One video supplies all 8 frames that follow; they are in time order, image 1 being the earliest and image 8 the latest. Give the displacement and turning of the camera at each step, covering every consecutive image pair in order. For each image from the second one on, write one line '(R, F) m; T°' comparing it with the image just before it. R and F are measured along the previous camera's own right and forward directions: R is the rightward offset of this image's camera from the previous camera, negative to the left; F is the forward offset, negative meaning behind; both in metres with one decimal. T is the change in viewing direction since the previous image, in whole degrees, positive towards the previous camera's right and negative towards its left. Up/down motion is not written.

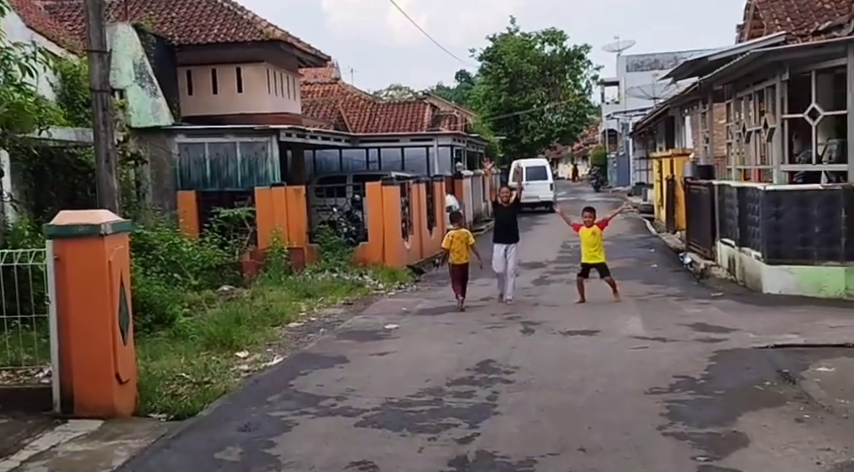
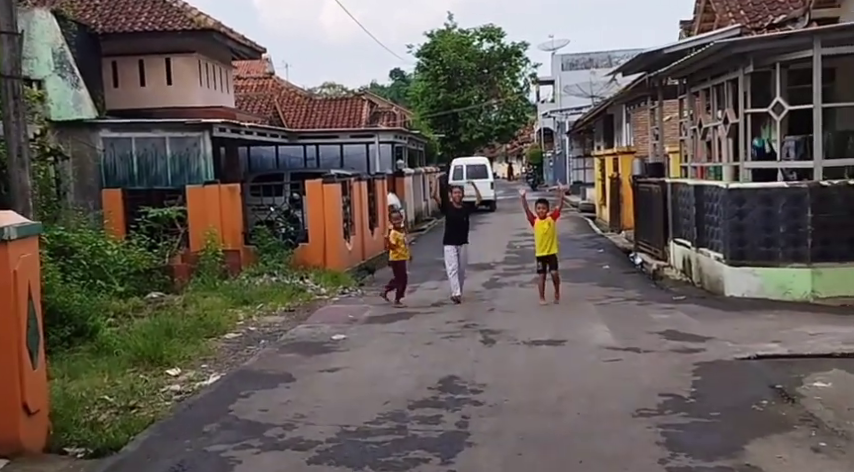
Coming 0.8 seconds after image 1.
(-0.2, +1.0) m; +4°
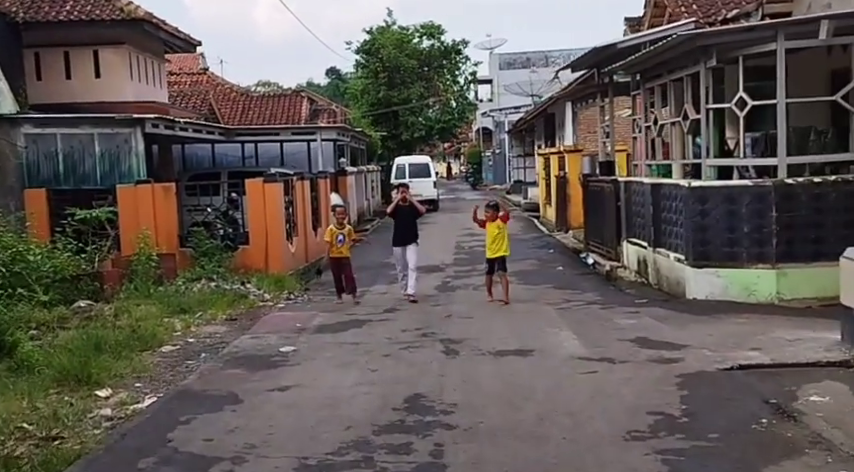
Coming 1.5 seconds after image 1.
(-0.2, +0.8) m; +3°
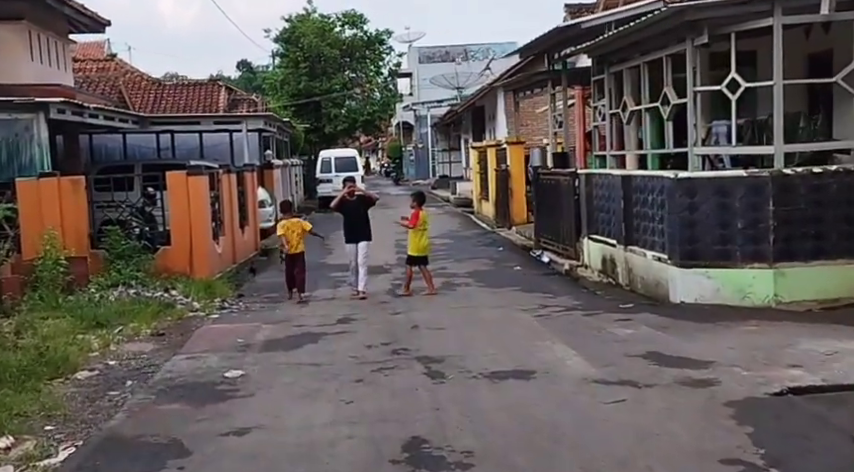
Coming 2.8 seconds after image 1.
(-0.5, +1.7) m; +5°
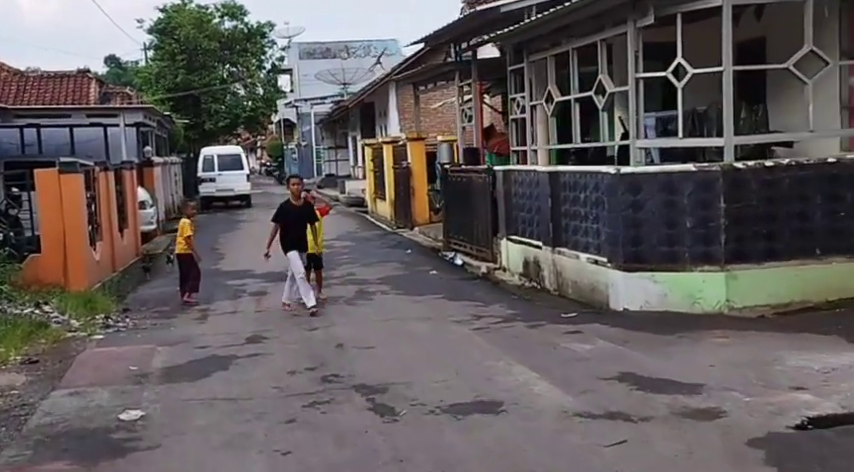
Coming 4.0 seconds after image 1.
(-0.4, +1.4) m; +7°
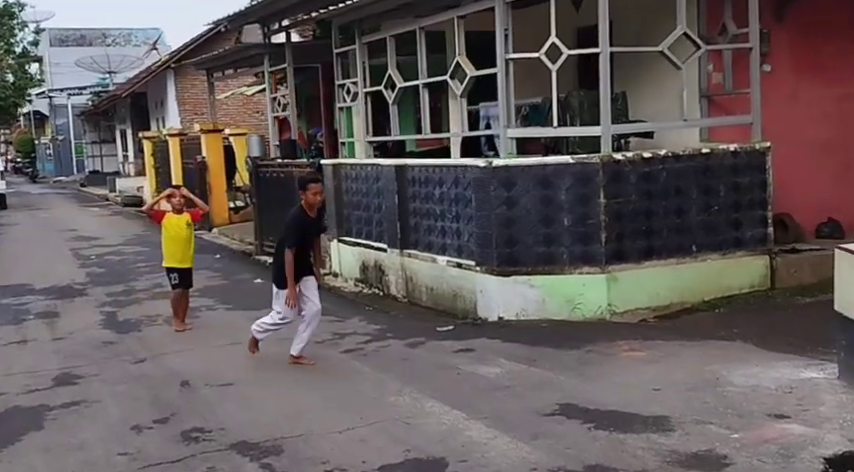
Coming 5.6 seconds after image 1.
(-0.8, +1.8) m; +13°
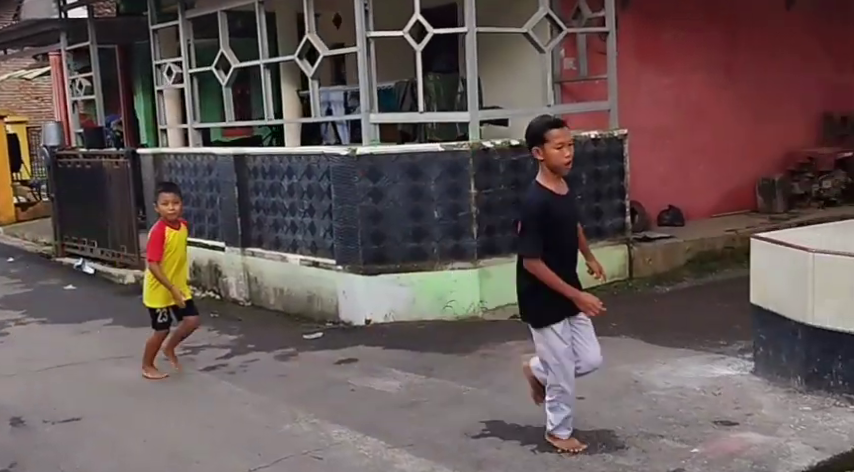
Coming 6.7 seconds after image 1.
(-0.6, +1.0) m; +12°
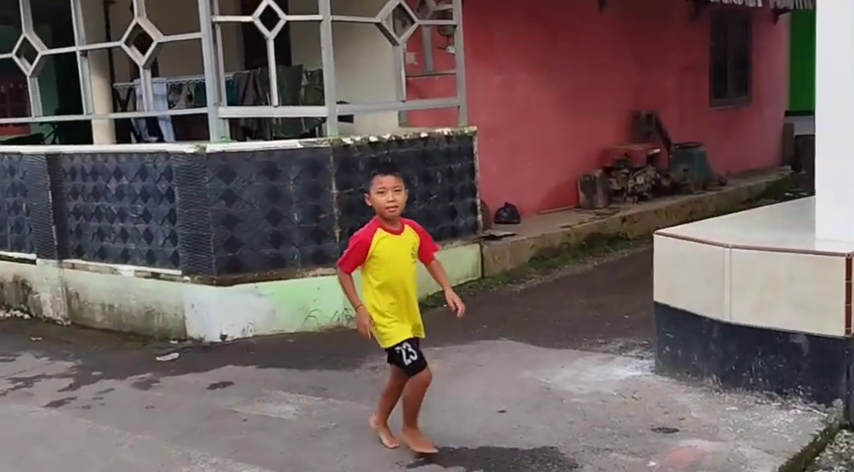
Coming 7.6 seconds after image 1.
(-0.7, +0.7) m; +13°
